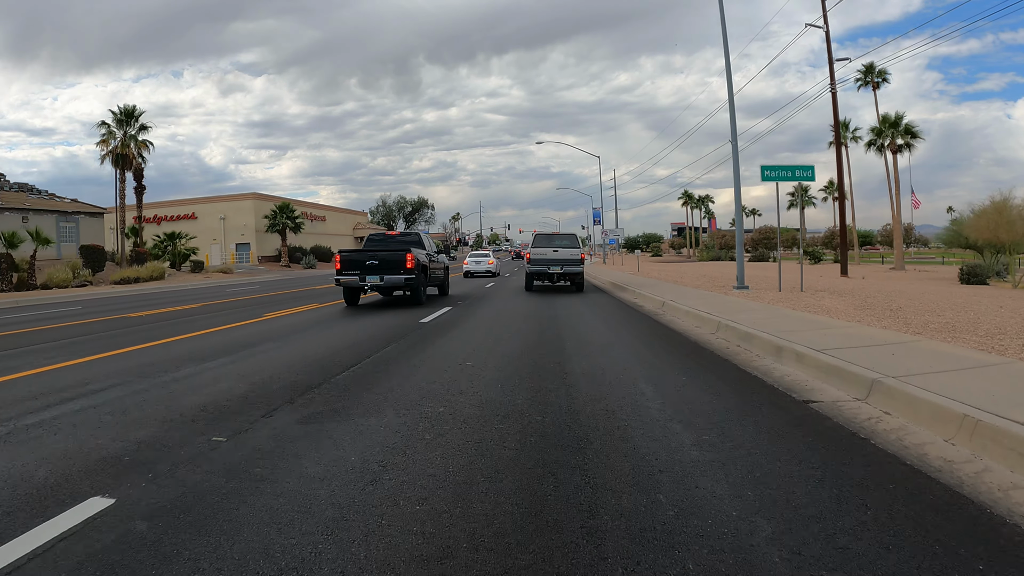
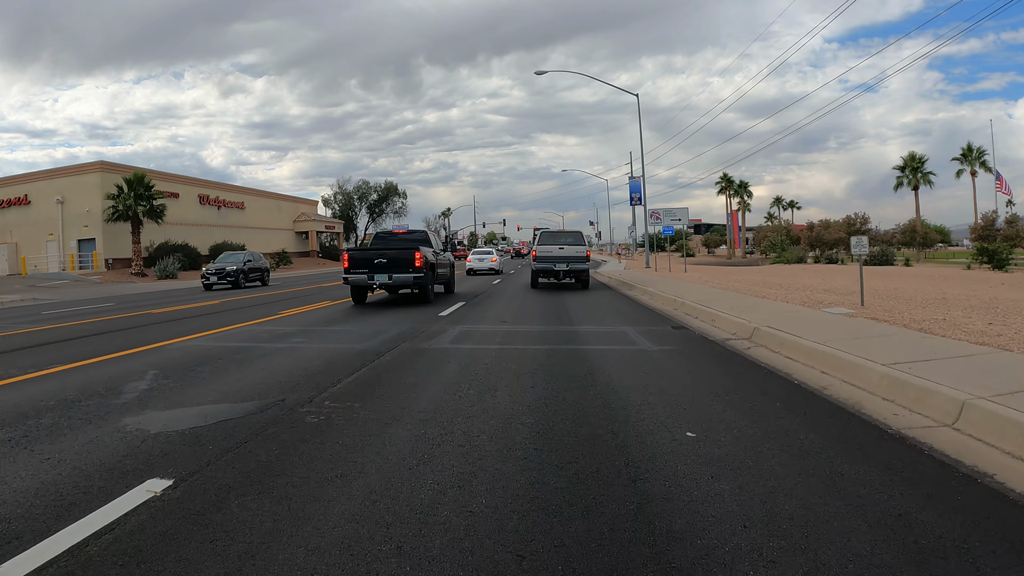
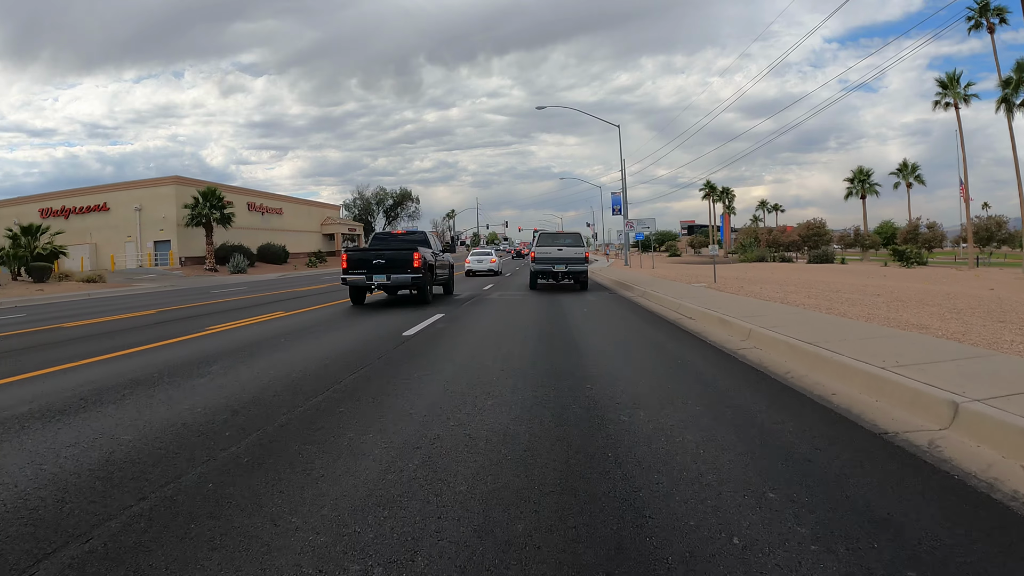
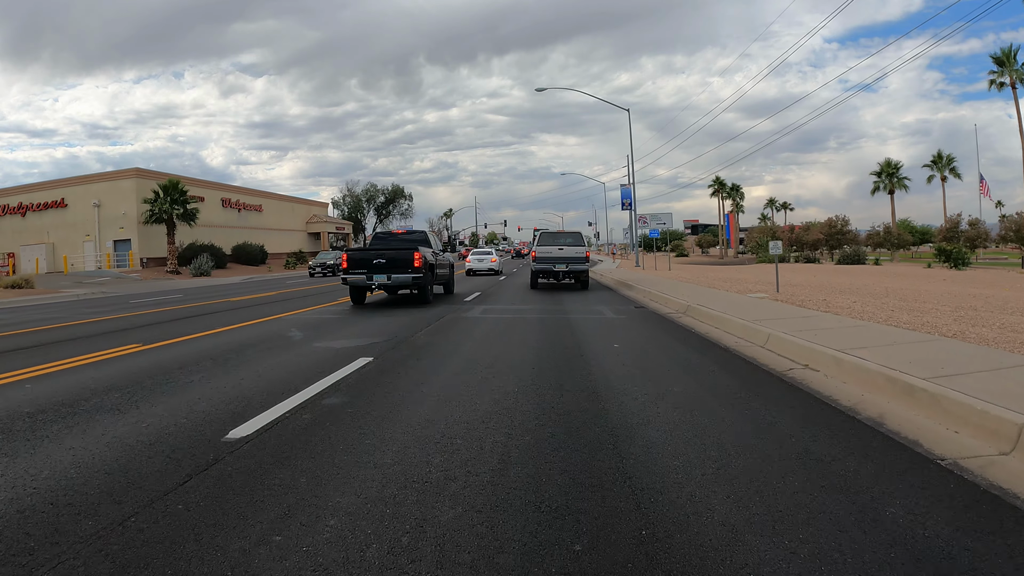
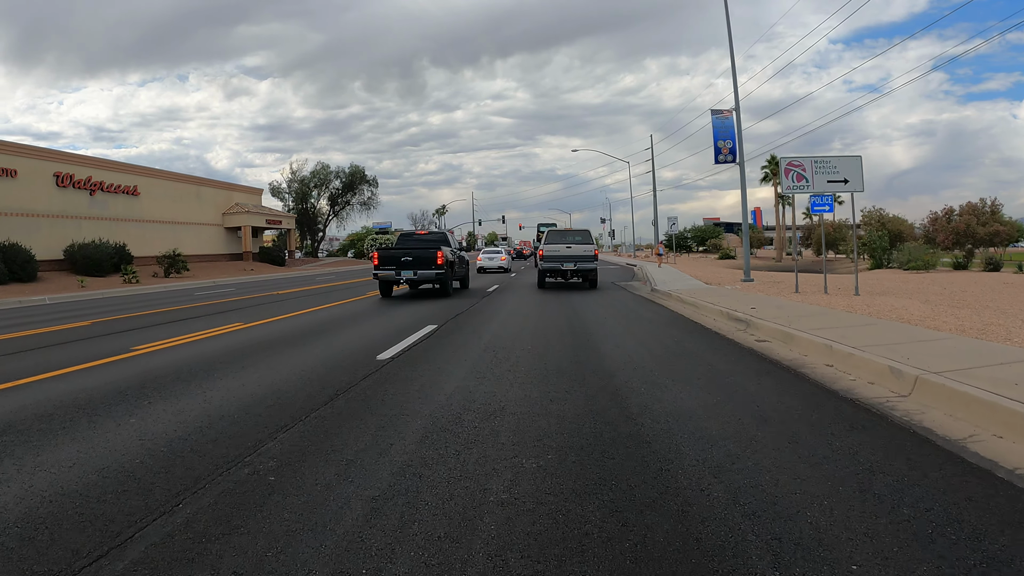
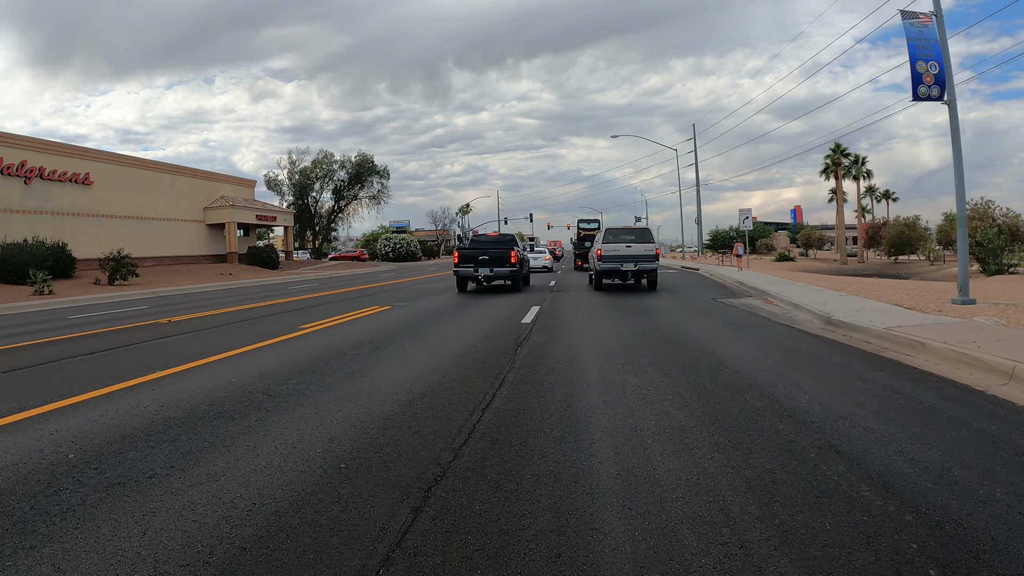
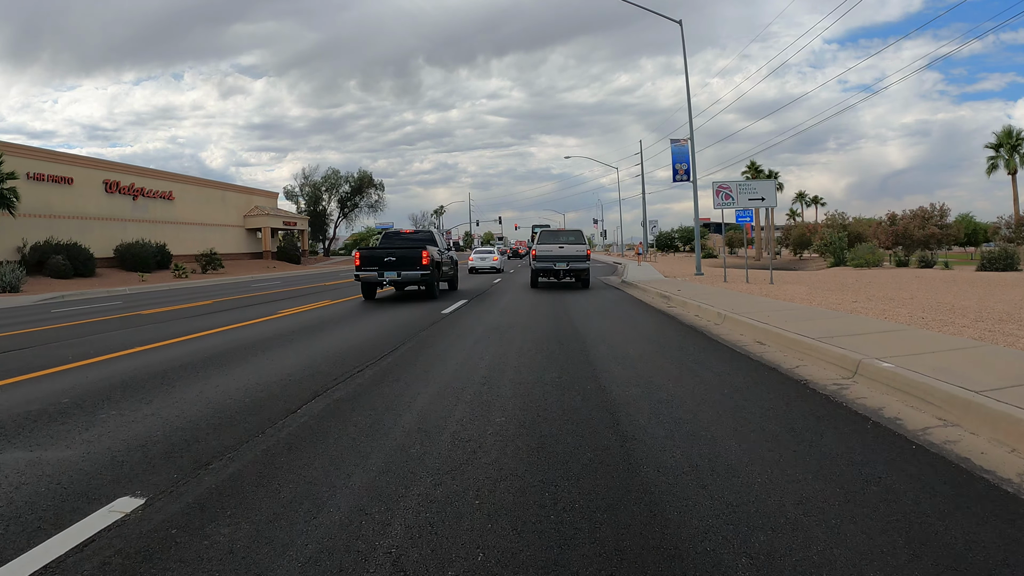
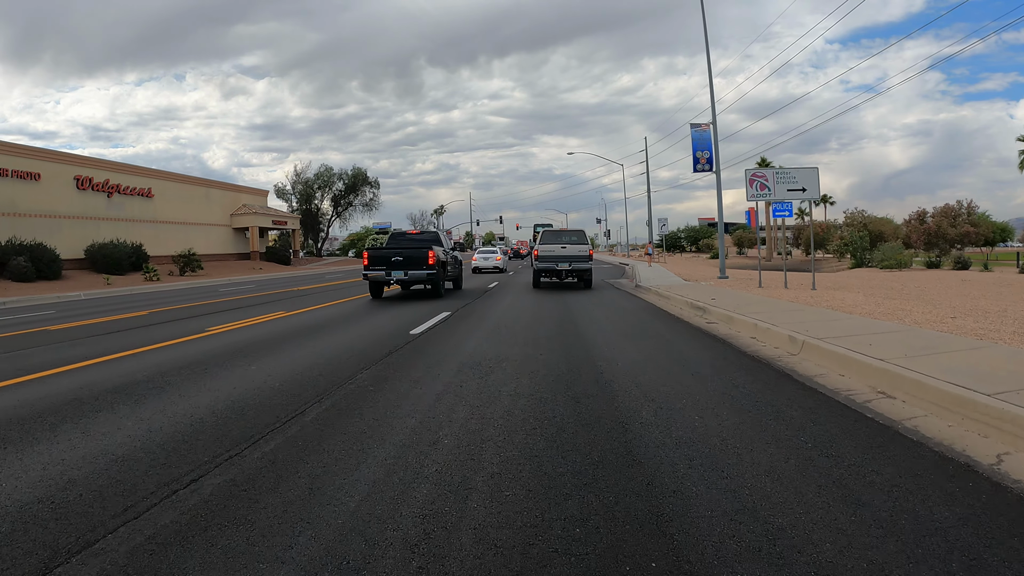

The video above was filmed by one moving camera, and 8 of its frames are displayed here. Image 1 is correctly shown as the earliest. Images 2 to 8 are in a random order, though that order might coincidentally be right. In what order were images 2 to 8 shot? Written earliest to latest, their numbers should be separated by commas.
3, 4, 2, 7, 8, 5, 6
